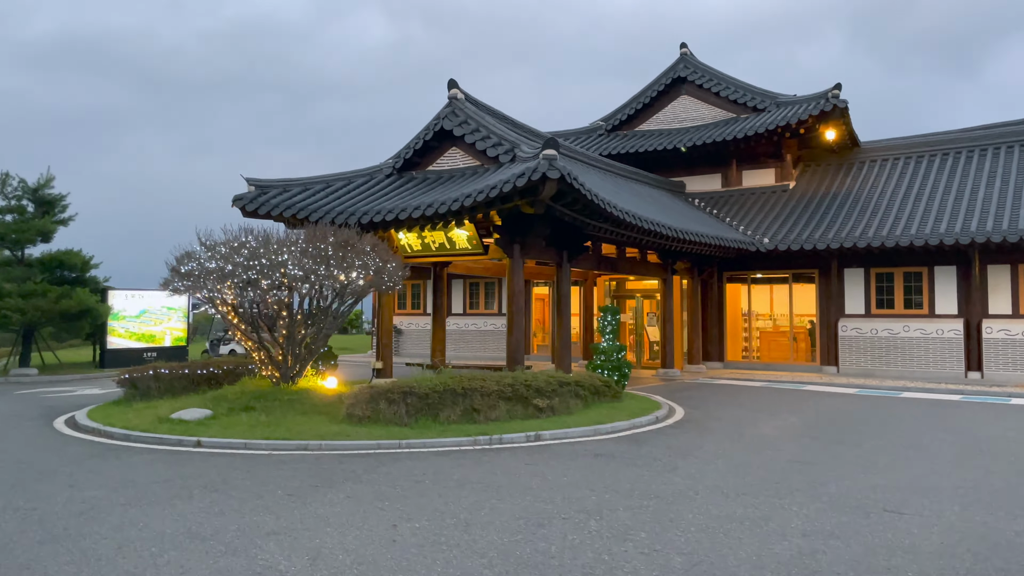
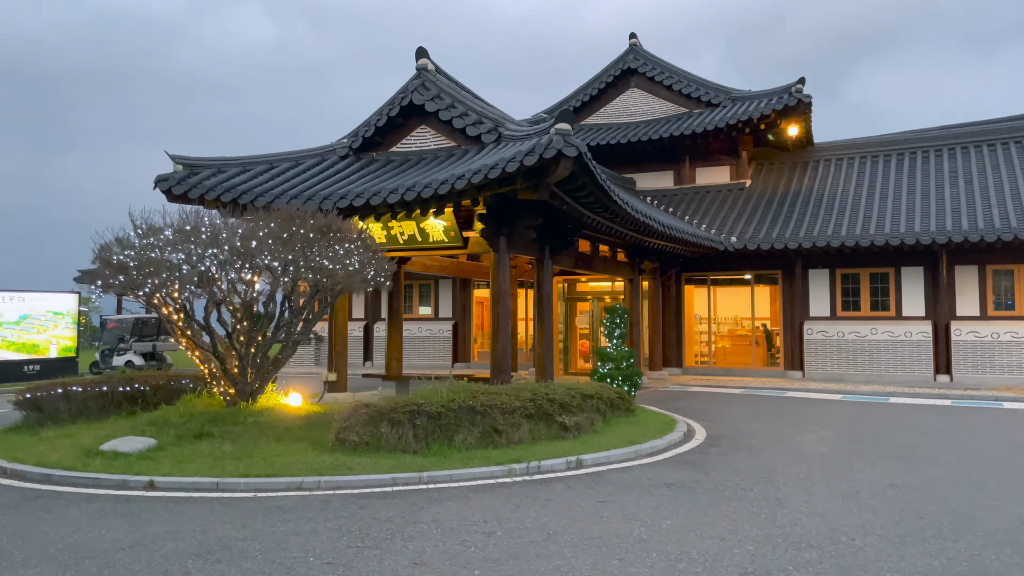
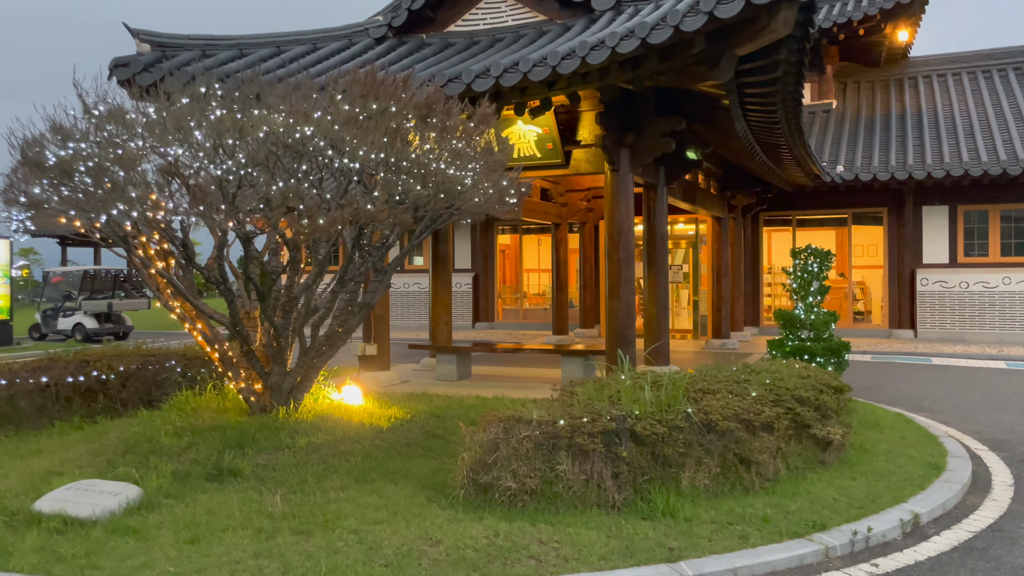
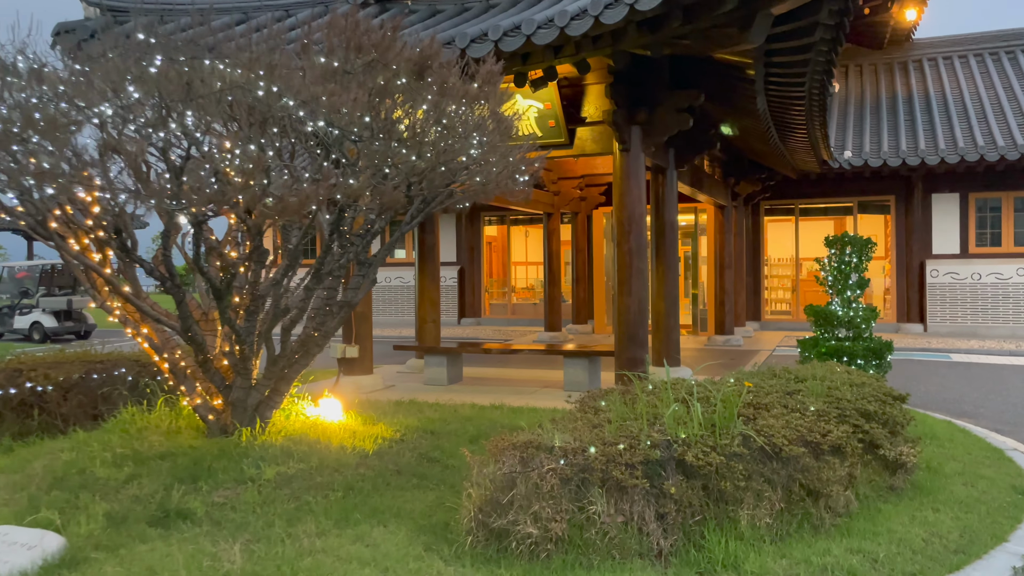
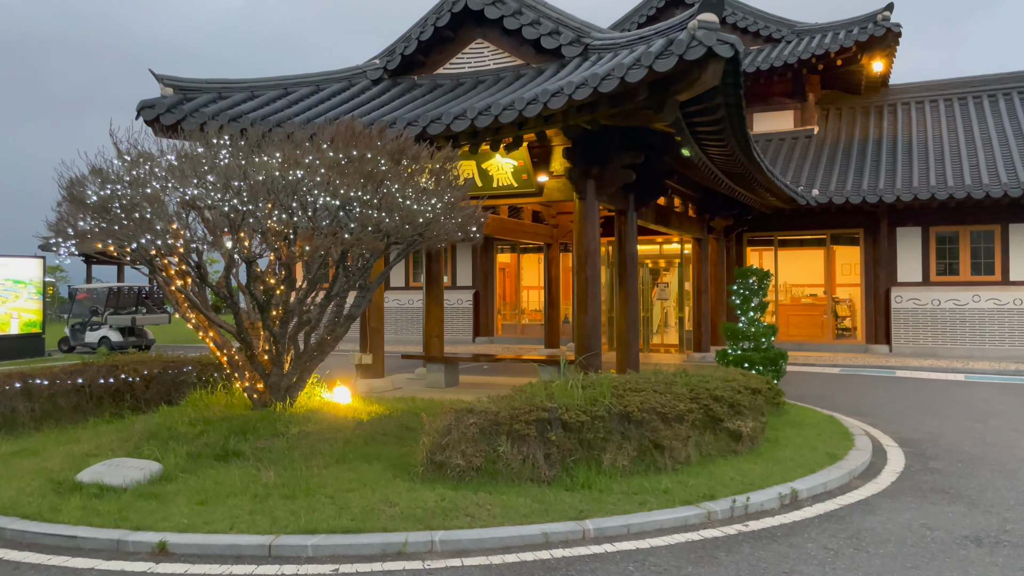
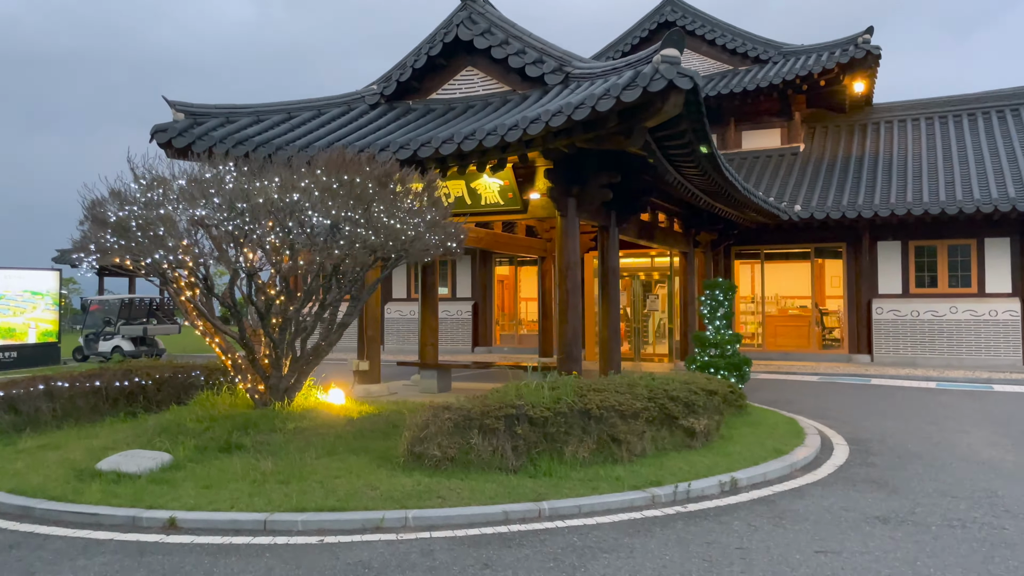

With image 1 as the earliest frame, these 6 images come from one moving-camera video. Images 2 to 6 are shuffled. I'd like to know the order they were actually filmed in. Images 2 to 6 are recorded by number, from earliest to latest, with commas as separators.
2, 6, 5, 3, 4
